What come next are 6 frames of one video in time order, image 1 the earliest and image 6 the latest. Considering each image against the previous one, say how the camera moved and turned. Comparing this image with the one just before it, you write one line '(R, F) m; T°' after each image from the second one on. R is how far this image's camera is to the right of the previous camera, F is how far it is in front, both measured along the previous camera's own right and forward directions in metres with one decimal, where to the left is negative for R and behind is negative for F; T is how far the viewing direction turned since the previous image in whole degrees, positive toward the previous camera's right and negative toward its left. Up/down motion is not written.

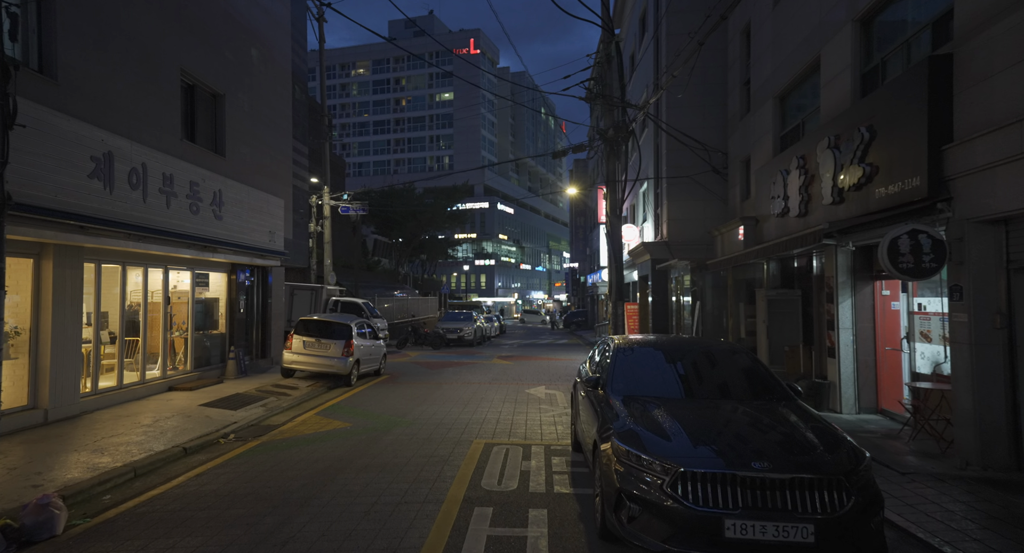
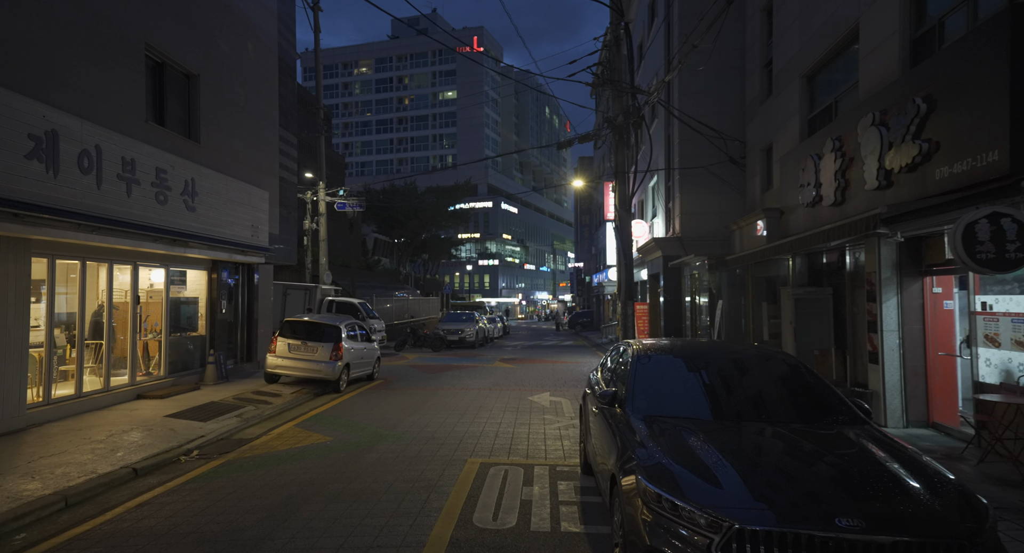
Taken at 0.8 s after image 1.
(+0.1, +1.2) m; 0°
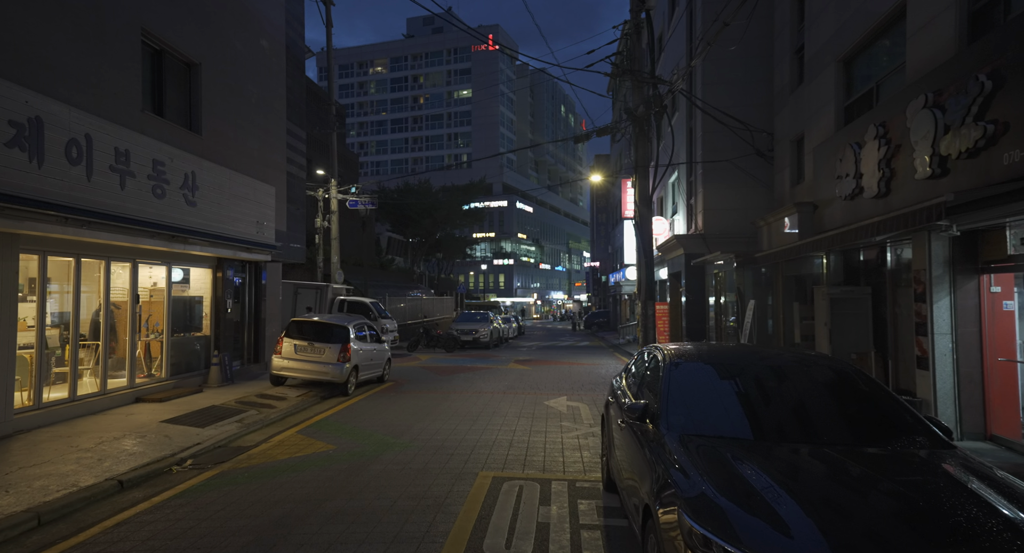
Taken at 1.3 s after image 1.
(0.0, +0.7) m; -1°
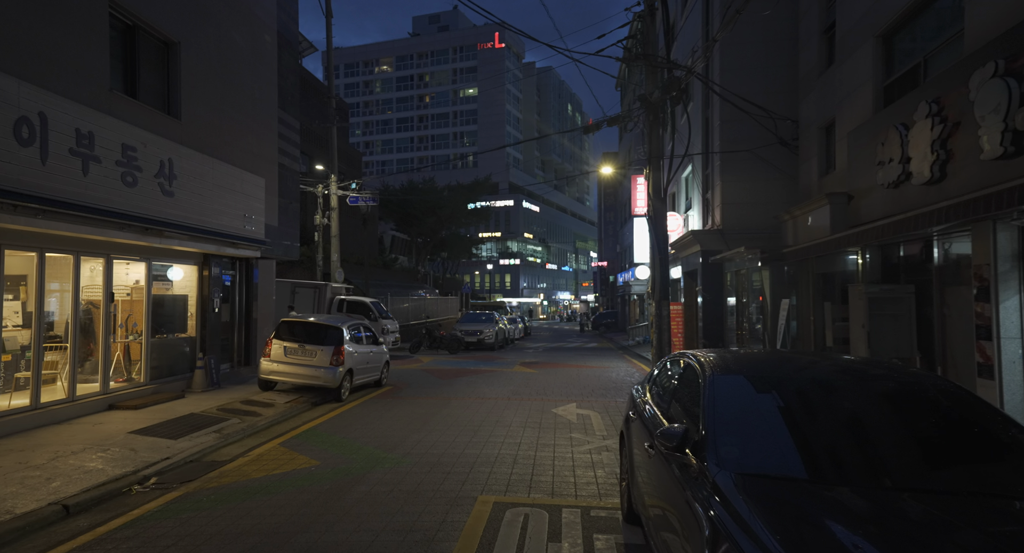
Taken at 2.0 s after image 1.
(0.0, +1.0) m; -1°
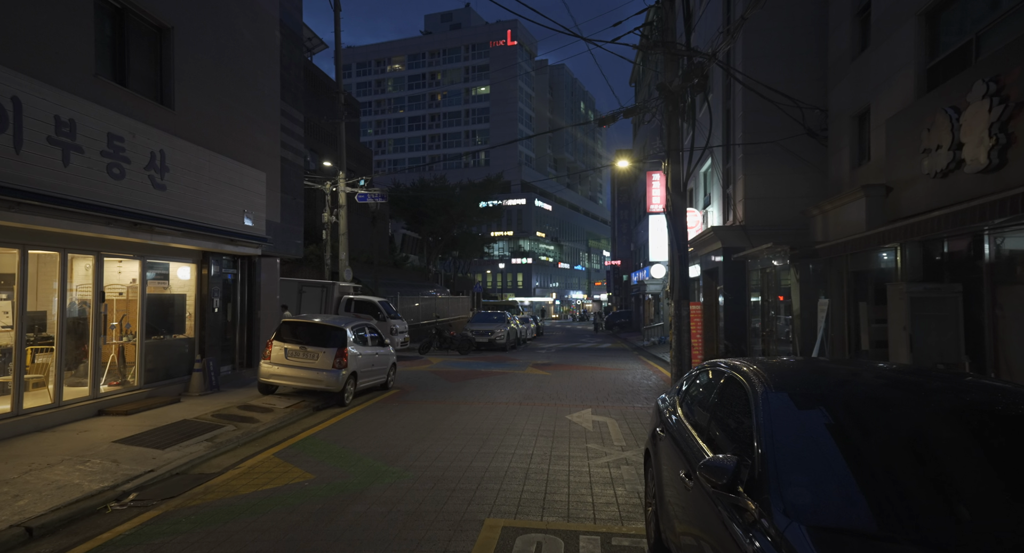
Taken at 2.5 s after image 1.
(0.0, +0.7) m; -1°
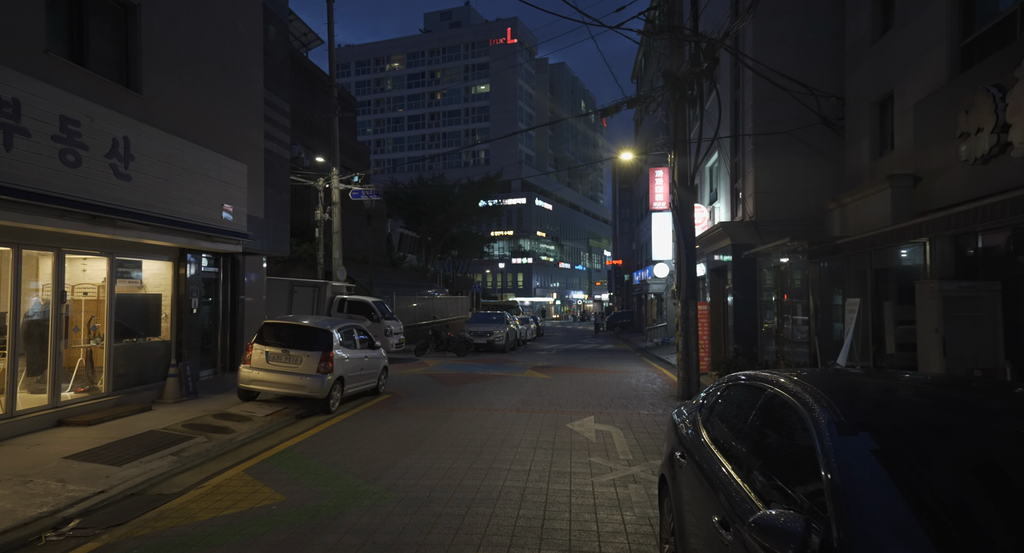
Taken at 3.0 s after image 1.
(+0.1, +0.8) m; 0°
